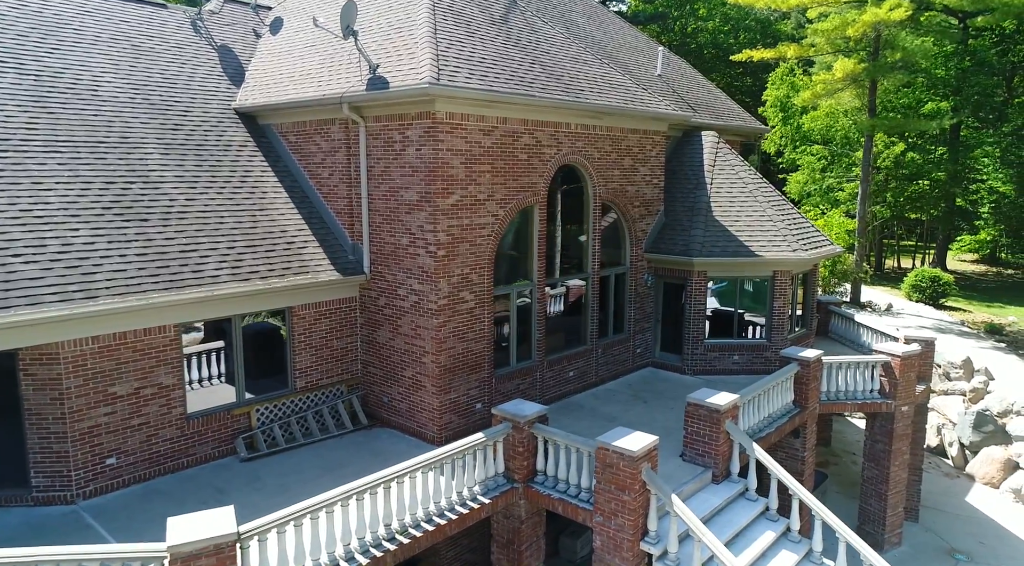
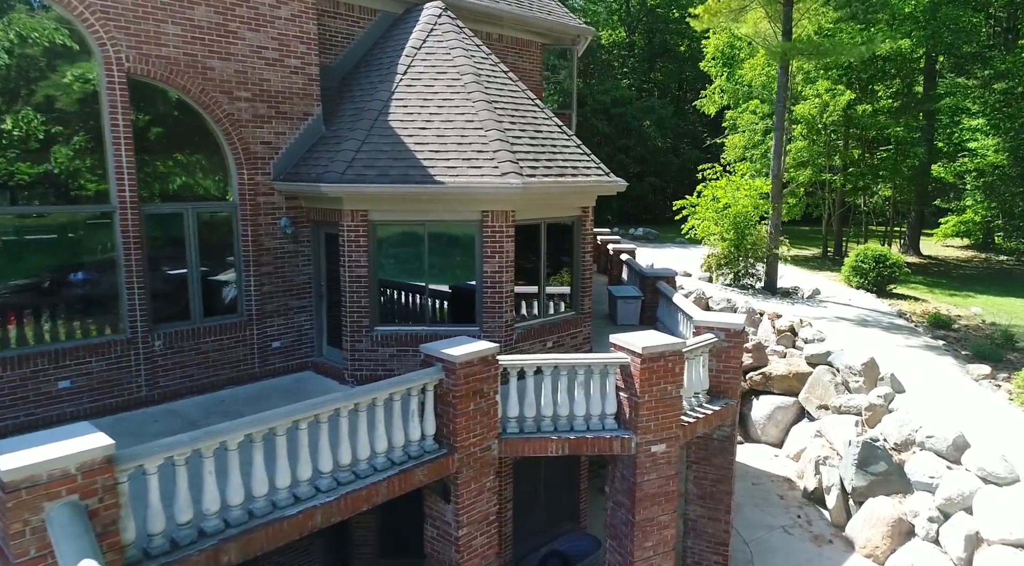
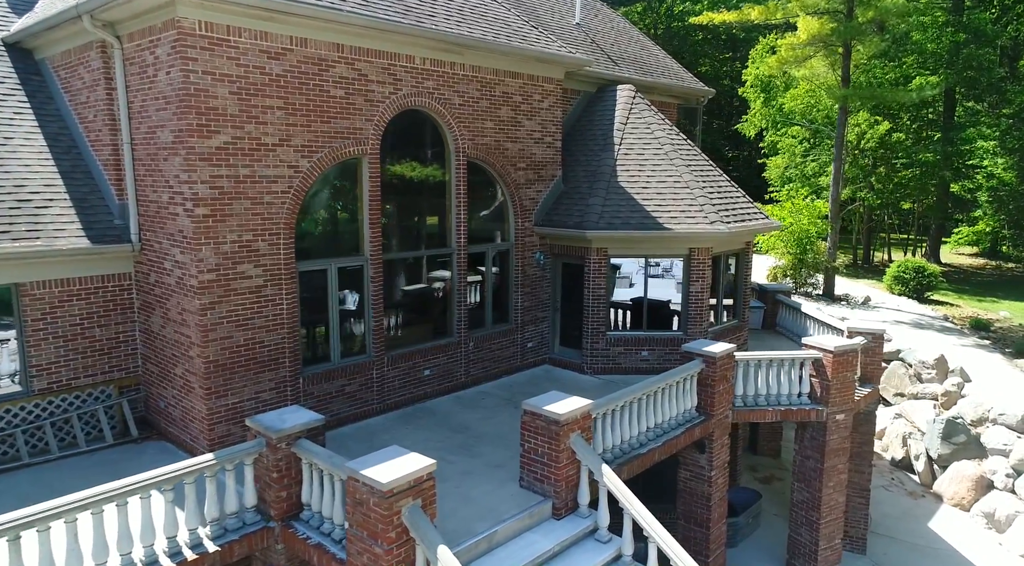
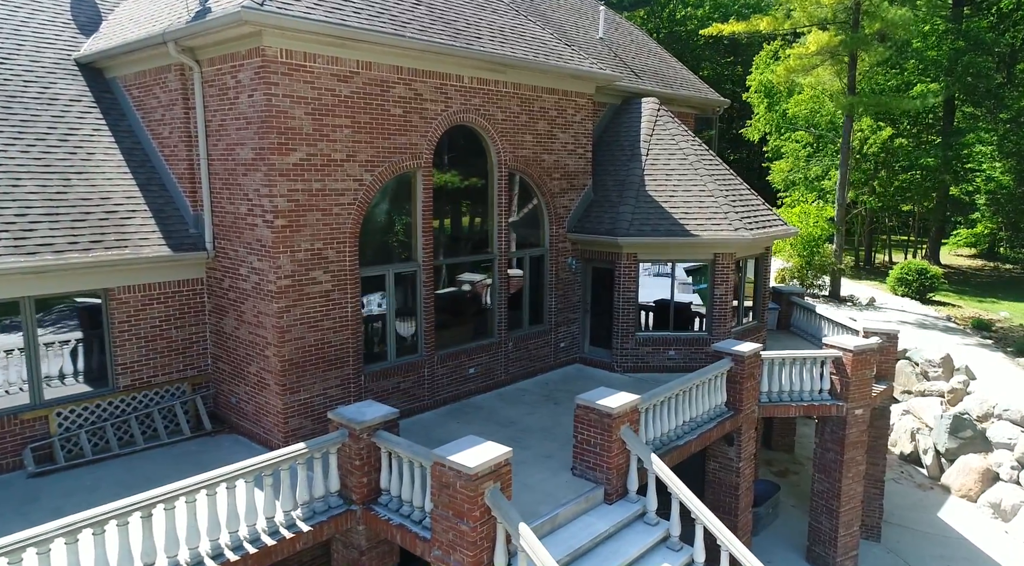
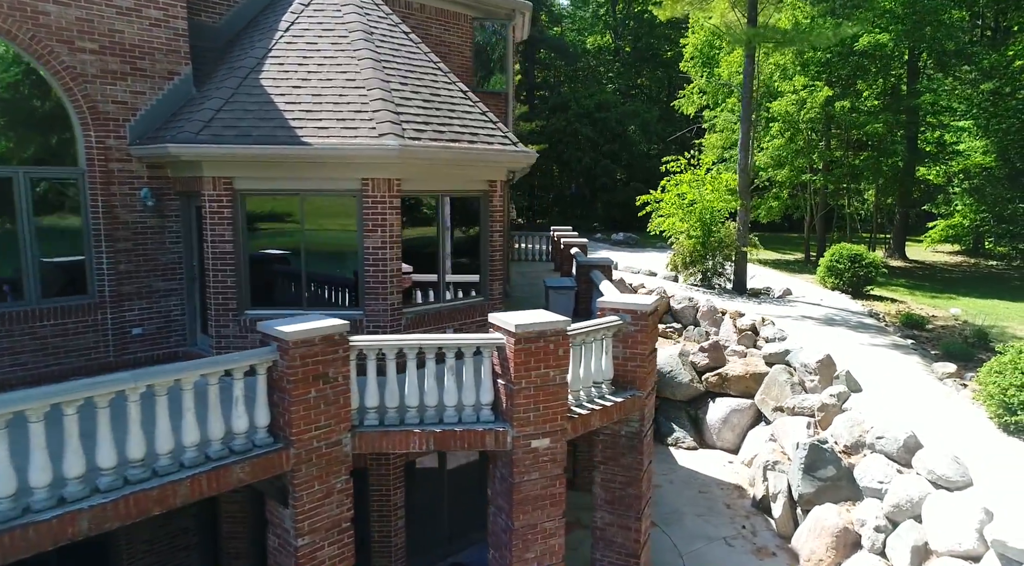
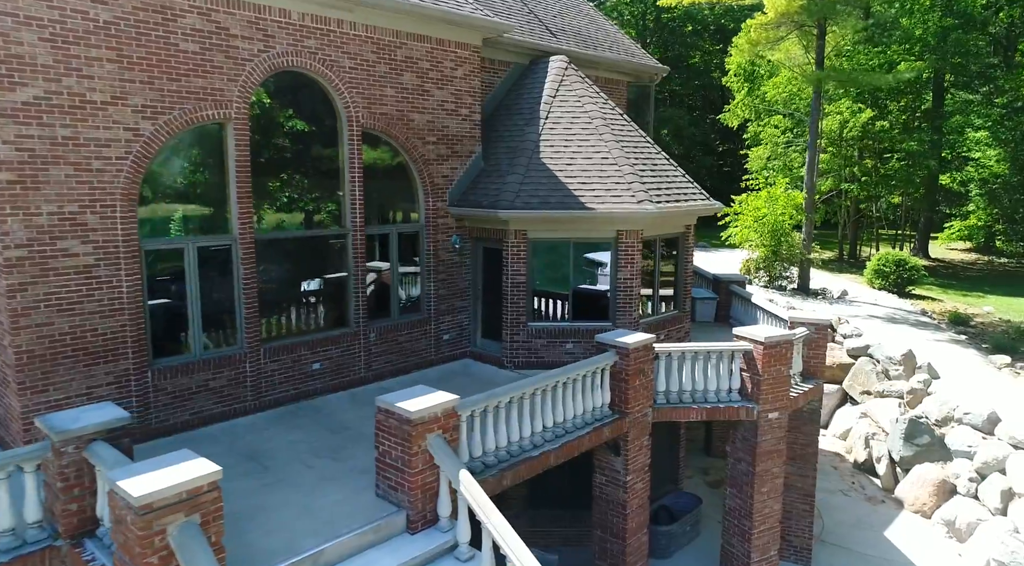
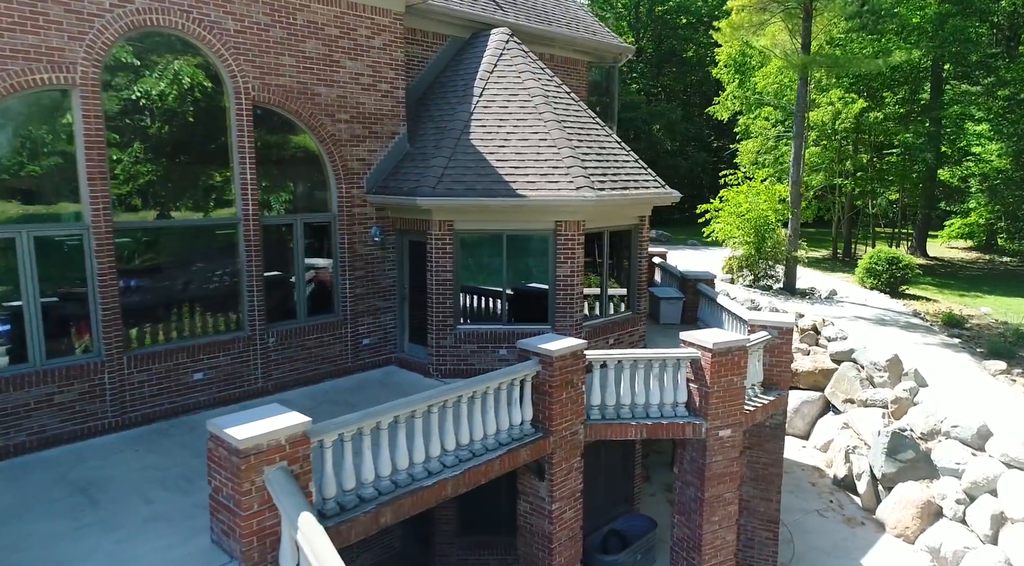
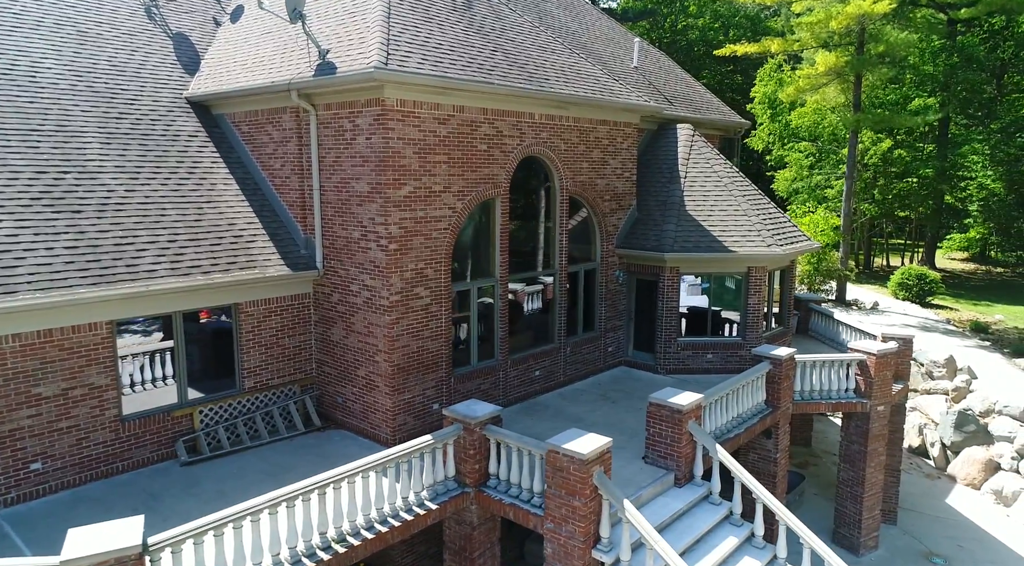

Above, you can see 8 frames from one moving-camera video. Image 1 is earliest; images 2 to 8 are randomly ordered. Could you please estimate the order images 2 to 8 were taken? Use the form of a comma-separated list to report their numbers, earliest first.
8, 4, 3, 6, 7, 2, 5
